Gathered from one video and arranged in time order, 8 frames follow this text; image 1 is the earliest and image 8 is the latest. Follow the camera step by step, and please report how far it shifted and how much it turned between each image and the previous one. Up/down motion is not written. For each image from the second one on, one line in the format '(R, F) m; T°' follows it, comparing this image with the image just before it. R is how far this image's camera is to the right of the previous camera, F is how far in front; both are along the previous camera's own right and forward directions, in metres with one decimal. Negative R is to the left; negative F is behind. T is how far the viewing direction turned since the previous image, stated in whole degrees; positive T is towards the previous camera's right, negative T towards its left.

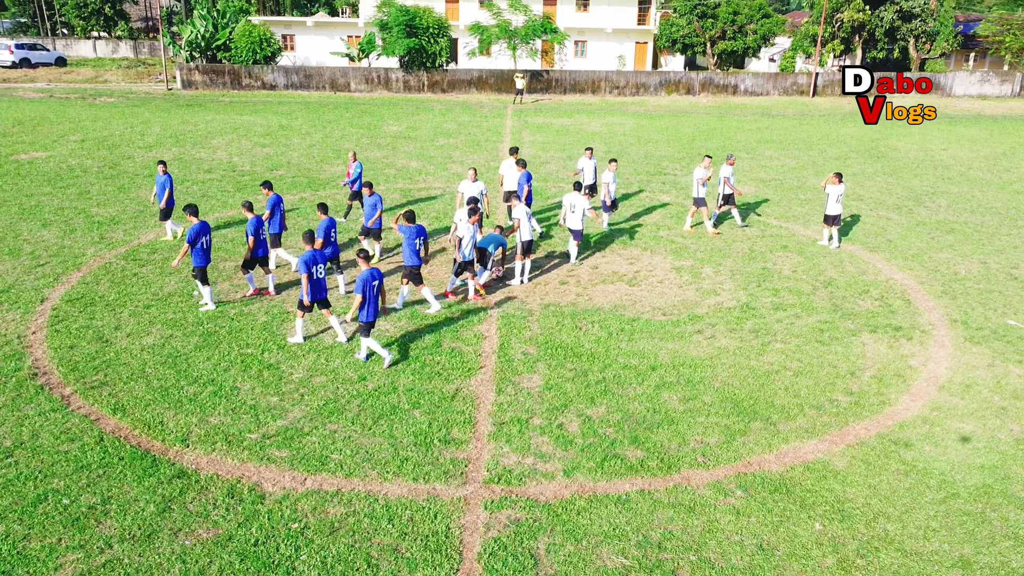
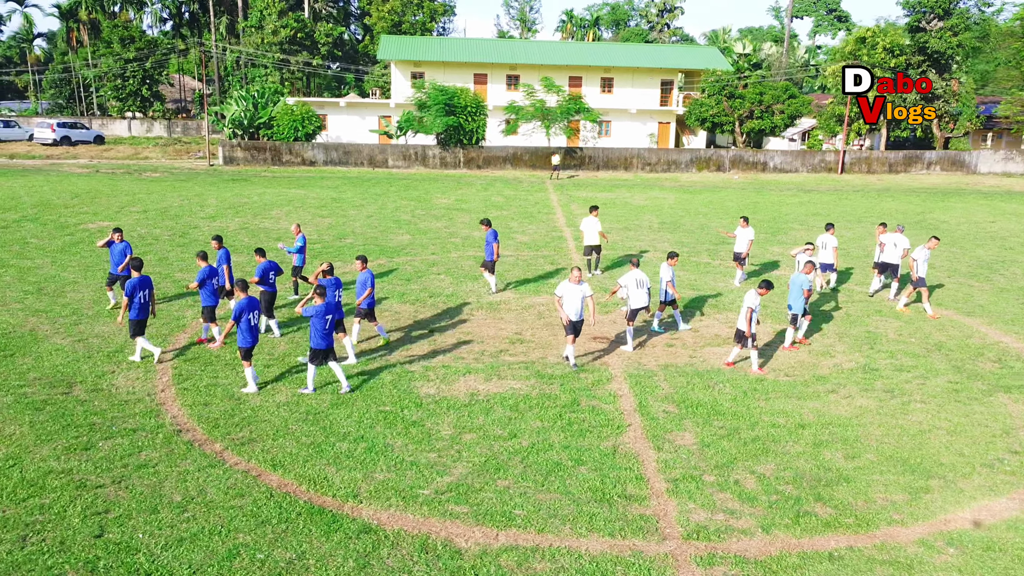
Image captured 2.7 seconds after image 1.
(-1.7, 0.0) m; 0°
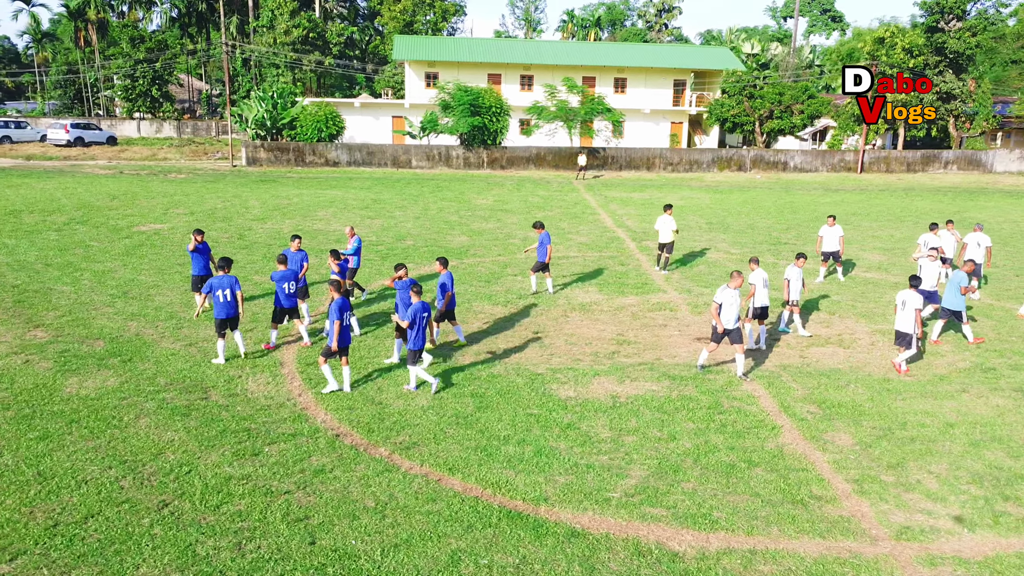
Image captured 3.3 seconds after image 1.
(-1.9, 0.0) m; +1°
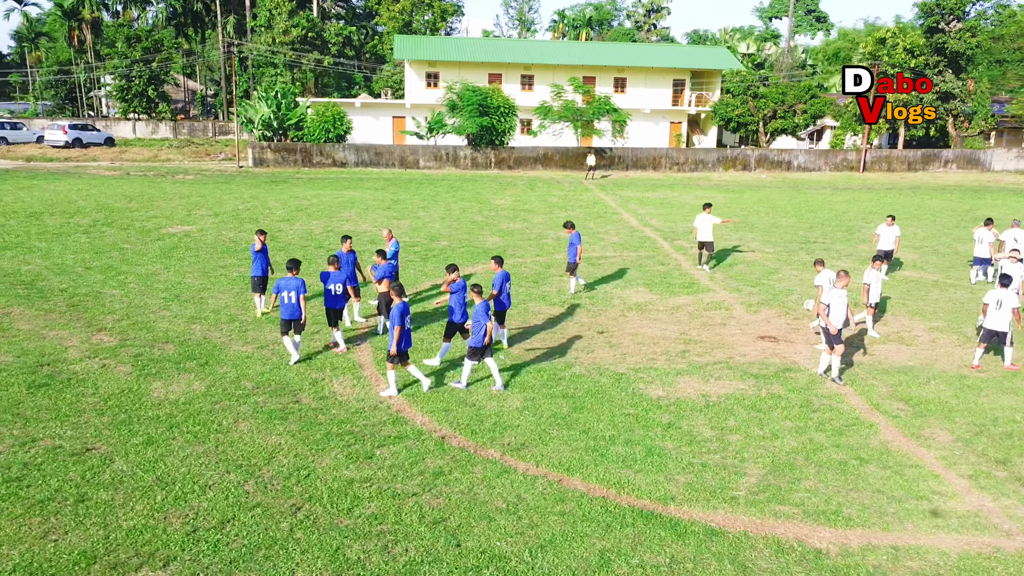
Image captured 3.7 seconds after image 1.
(-1.3, 0.0) m; +1°
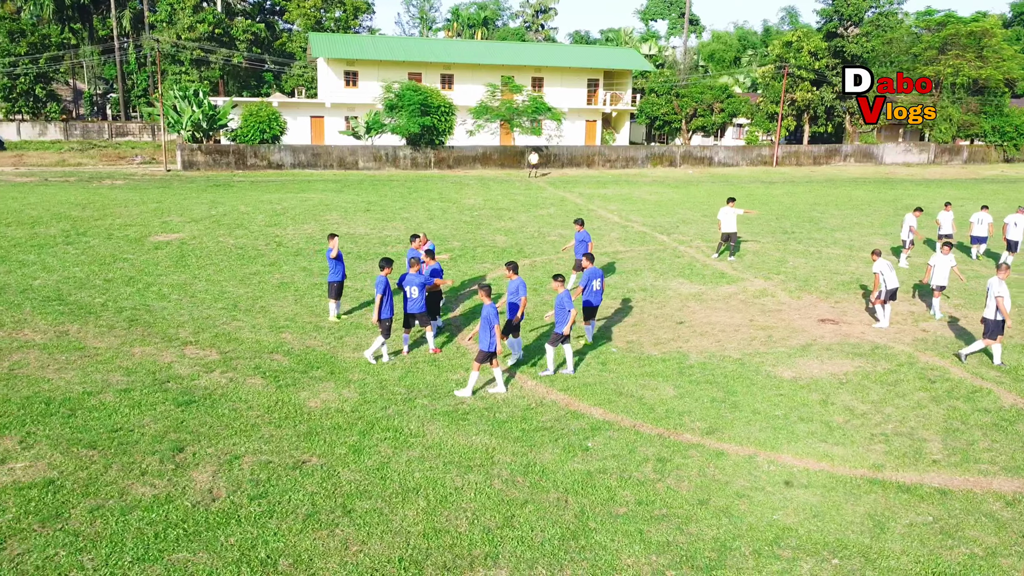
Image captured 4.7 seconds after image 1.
(-3.5, 0.0) m; +9°
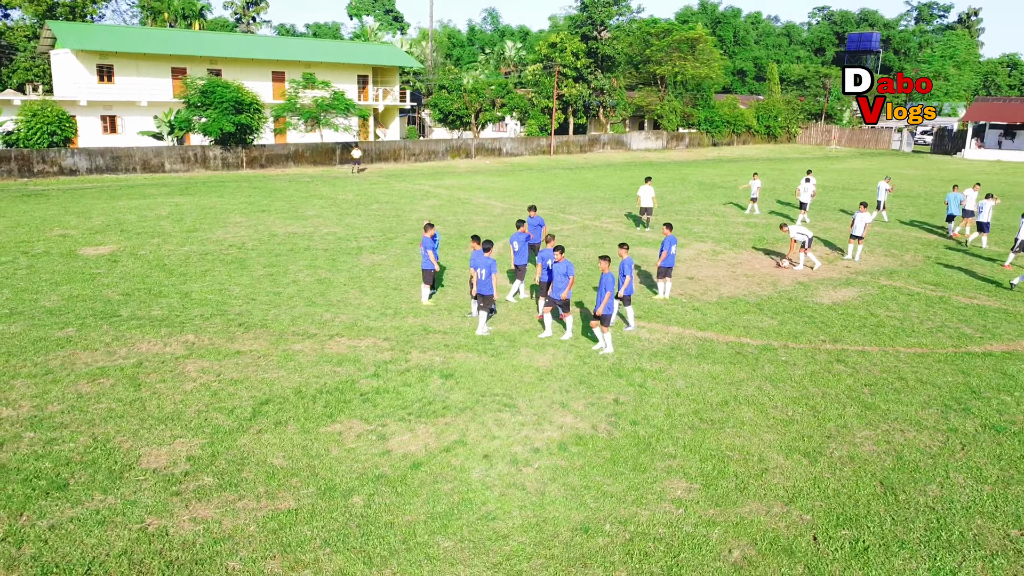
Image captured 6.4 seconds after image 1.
(-6.7, -0.5) m; +21°
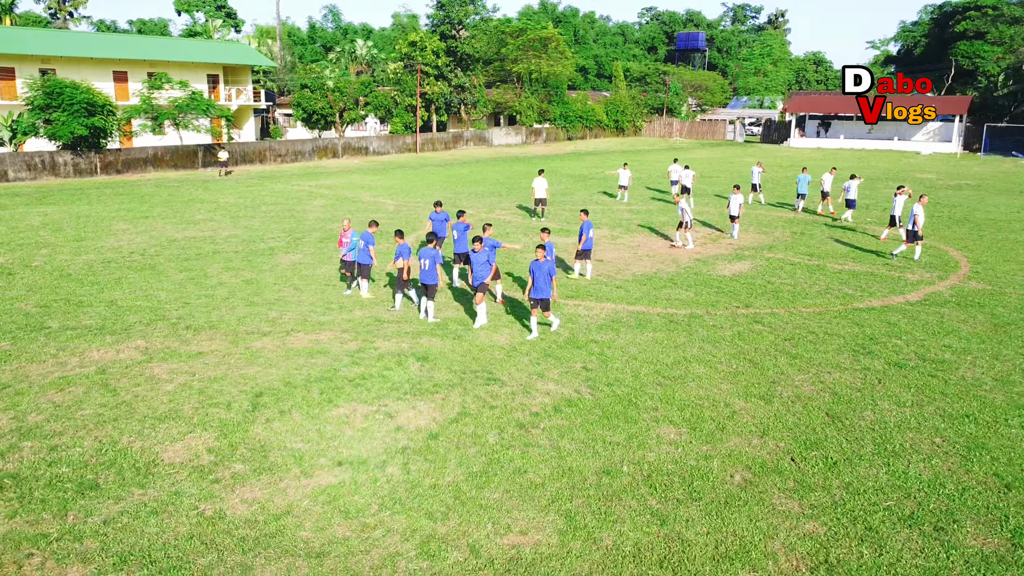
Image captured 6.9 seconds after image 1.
(-1.6, -0.6) m; +11°
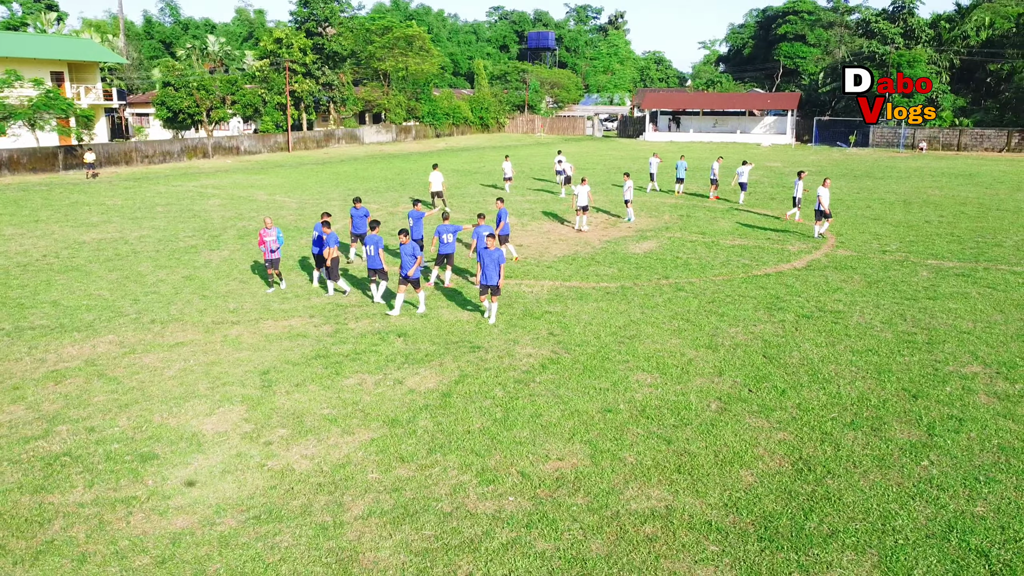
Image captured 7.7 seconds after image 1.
(-1.7, -1.0) m; +10°
